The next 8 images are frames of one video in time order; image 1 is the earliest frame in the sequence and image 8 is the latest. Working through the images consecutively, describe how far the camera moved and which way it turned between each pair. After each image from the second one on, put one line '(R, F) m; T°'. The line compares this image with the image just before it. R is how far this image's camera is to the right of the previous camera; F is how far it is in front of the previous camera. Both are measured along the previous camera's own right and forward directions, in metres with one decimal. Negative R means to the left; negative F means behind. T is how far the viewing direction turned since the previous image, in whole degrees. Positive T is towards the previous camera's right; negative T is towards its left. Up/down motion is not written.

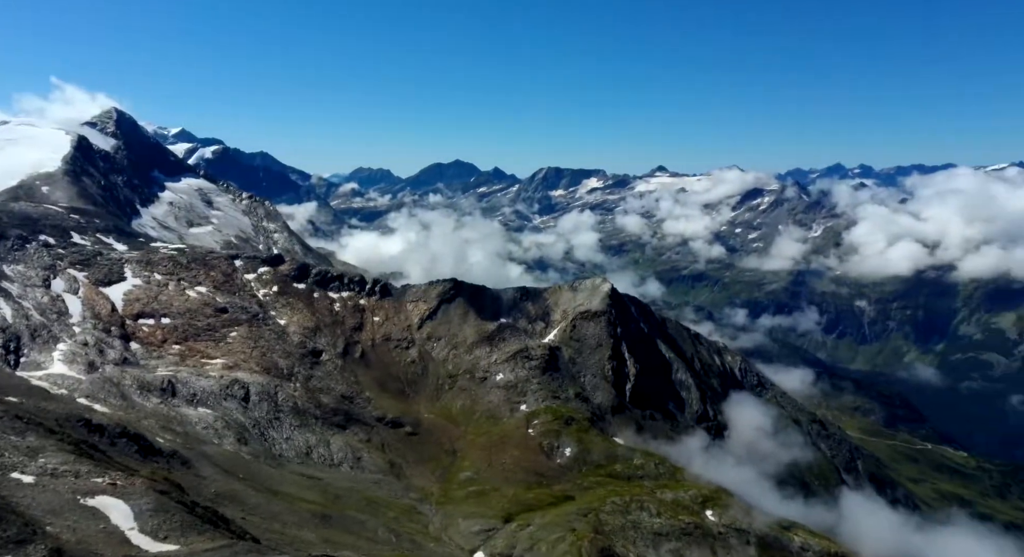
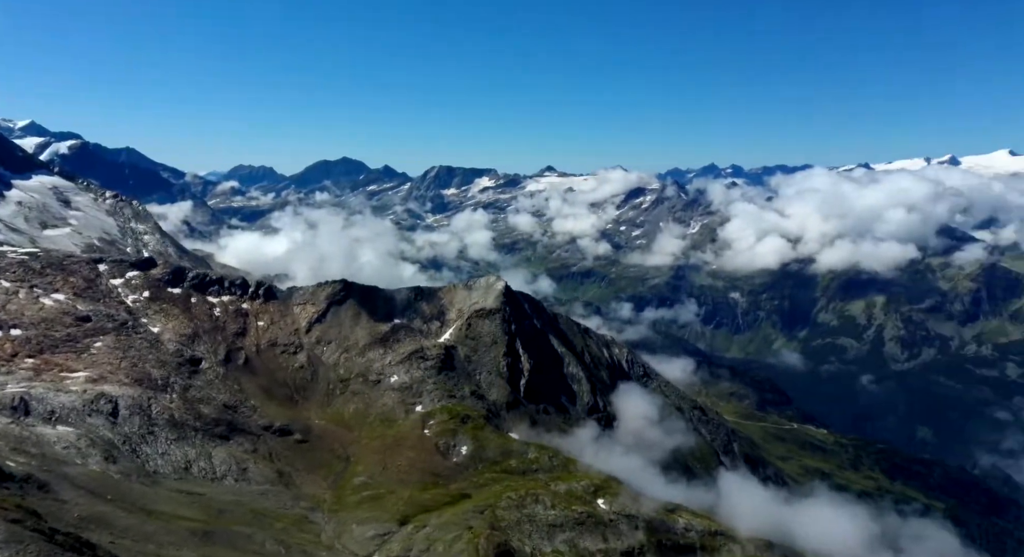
(+1.1, +1.1) m; +8°
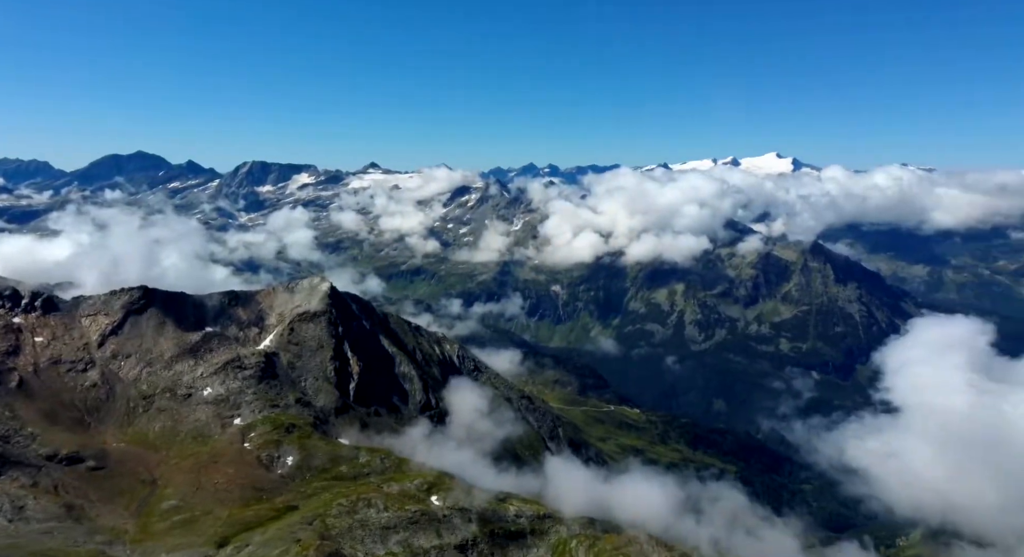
(+2.4, +3.9) m; +13°
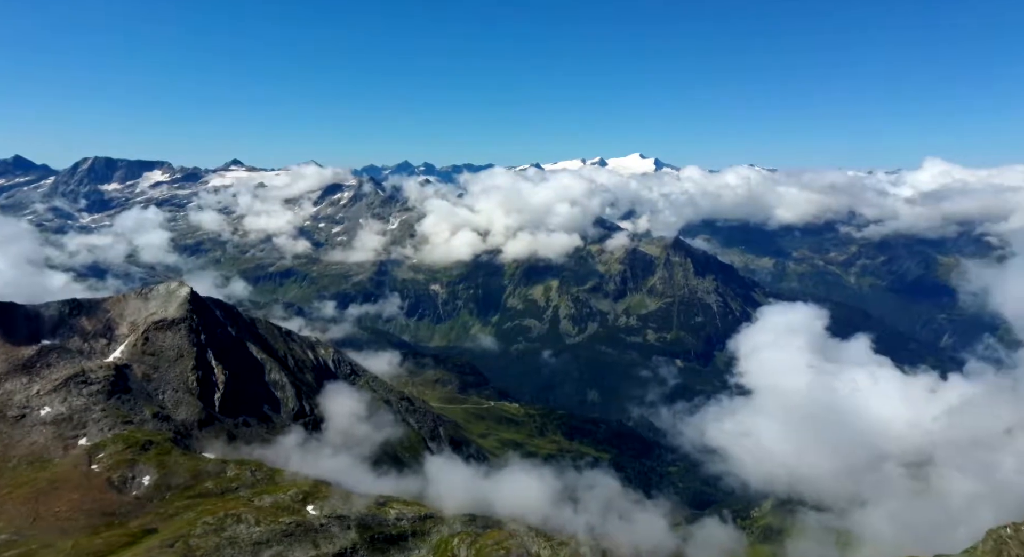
(+1.9, +6.7) m; +10°
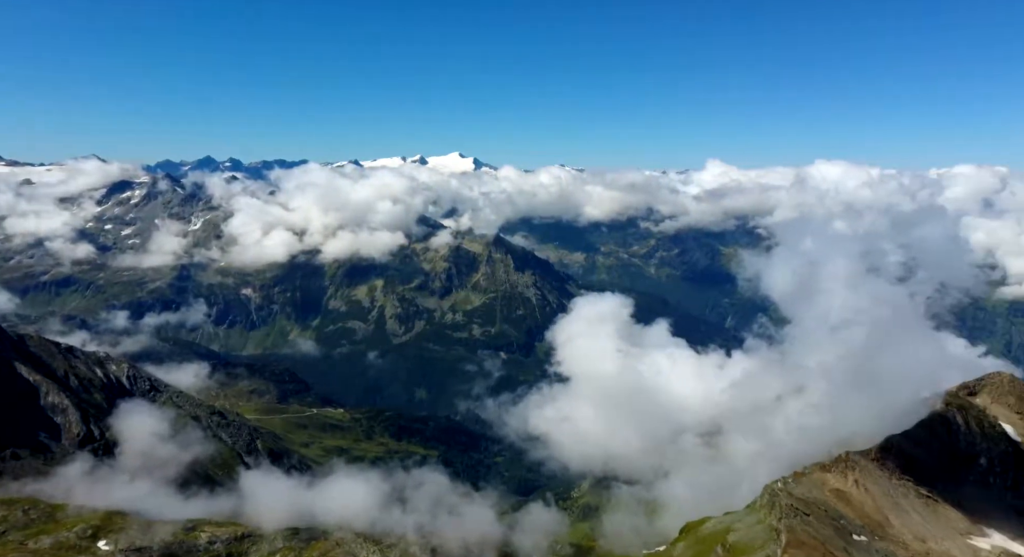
(+7.4, +11.5) m; +14°
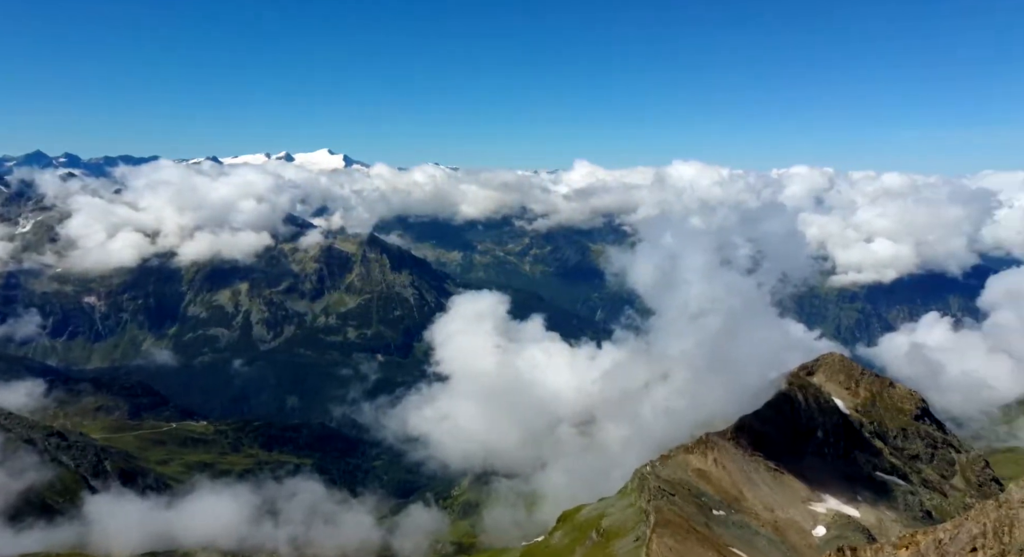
(+1.2, -4.5) m; +10°
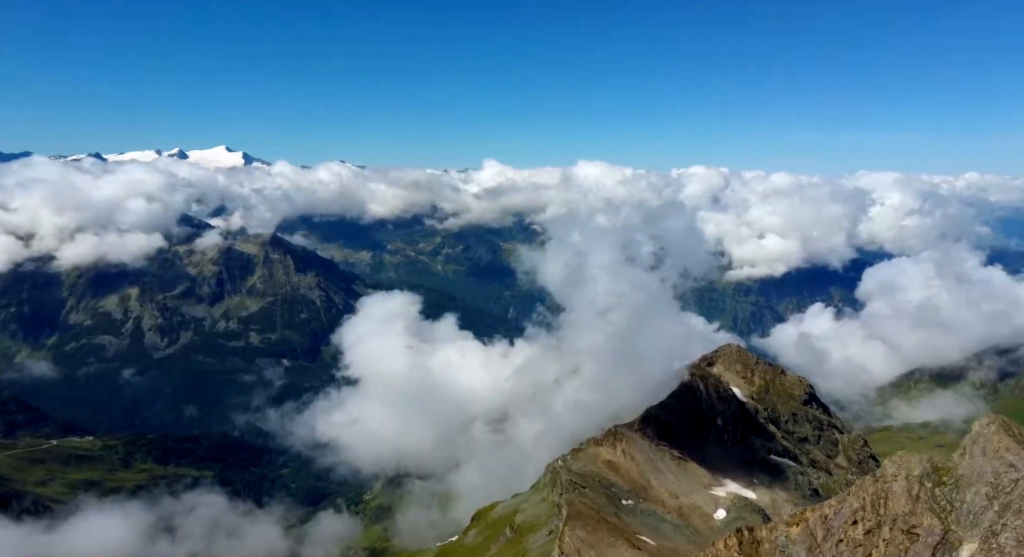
(+0.7, -2.0) m; +7°
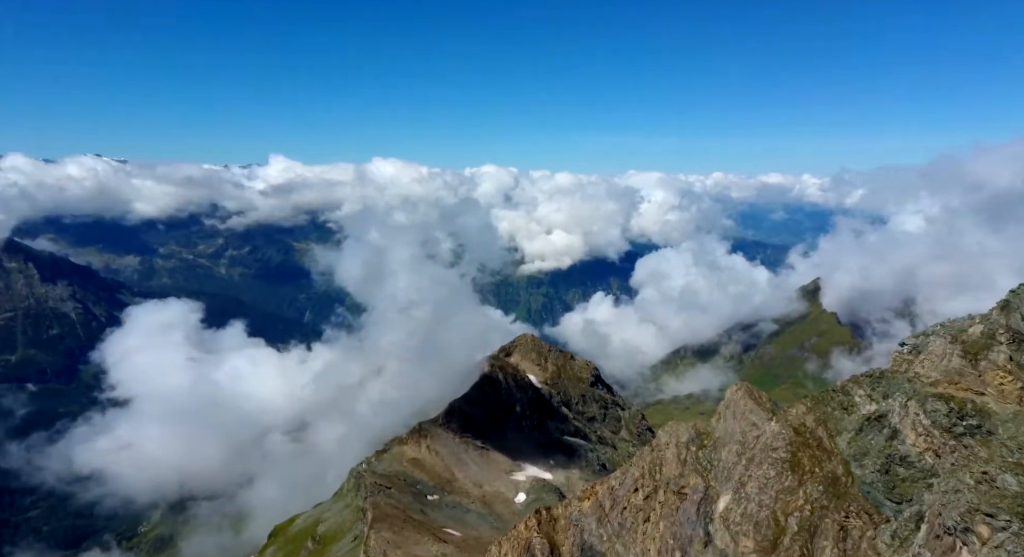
(+0.4, -2.3) m; +16°
